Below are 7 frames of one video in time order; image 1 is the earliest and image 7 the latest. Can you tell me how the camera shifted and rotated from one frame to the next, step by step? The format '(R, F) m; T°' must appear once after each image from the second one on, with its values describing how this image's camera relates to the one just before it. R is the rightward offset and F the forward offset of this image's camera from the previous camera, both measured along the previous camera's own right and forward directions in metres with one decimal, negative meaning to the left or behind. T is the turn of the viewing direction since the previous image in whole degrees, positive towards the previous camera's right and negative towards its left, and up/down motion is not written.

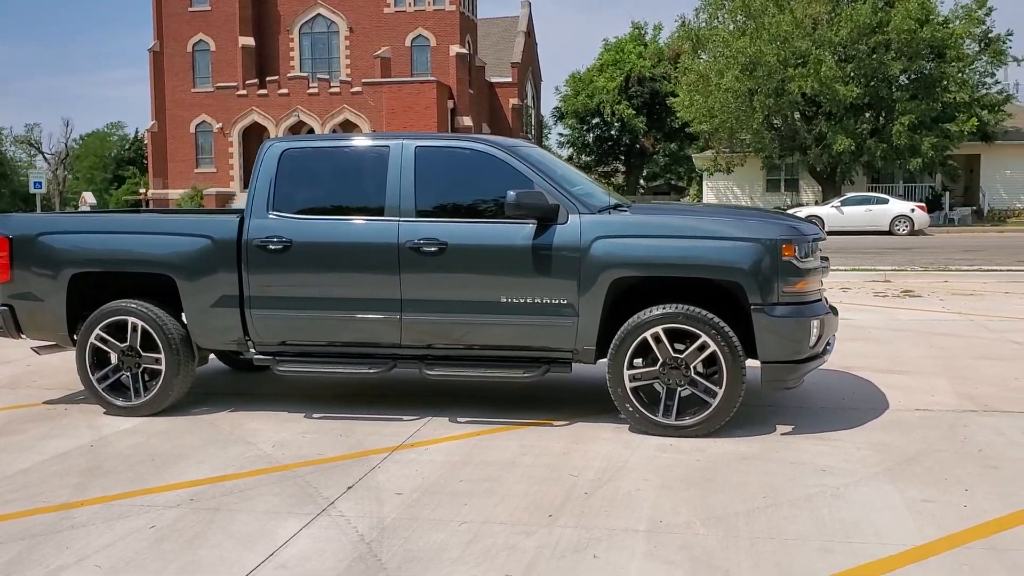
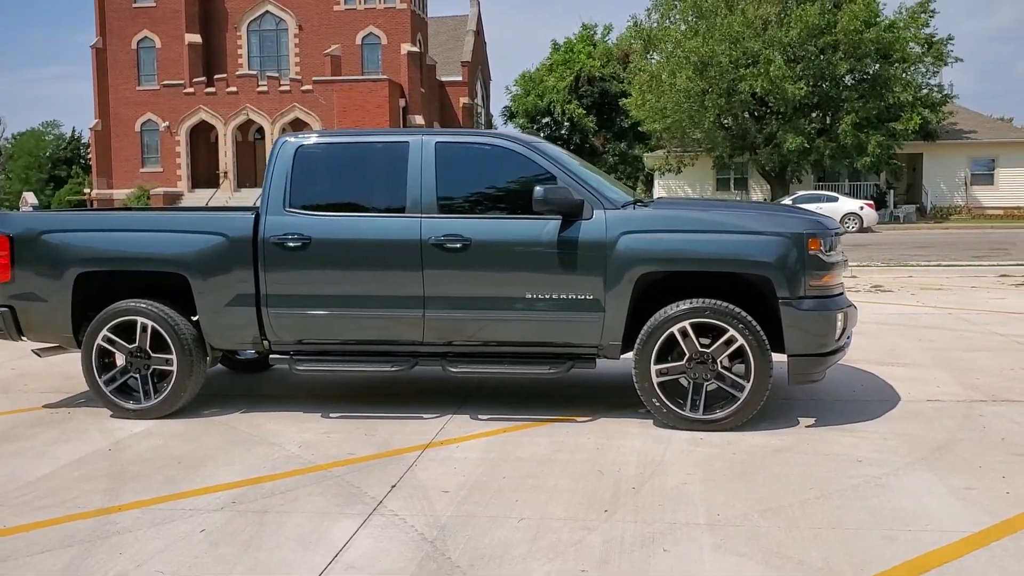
(-0.4, 0.0) m; +3°
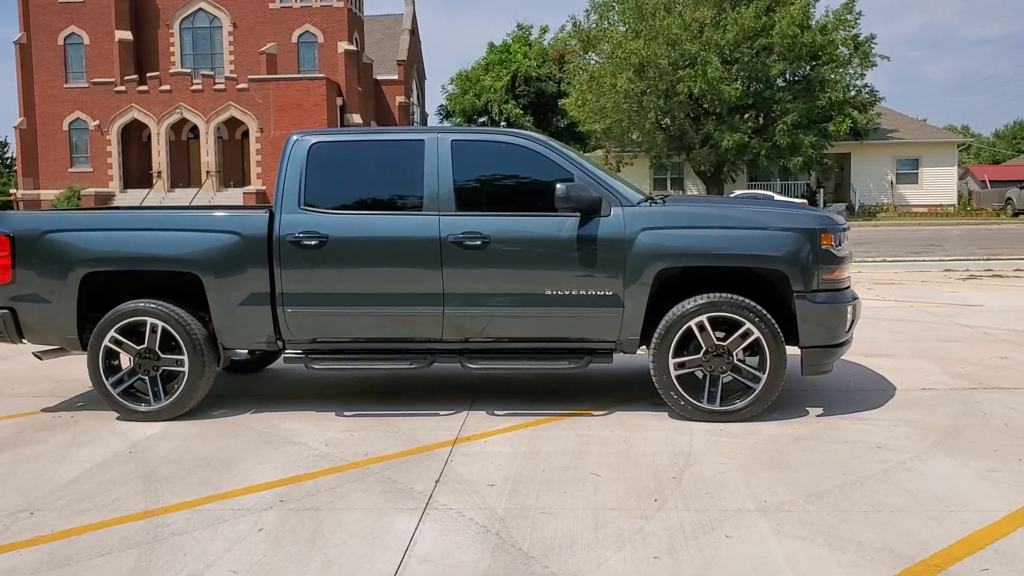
(-0.5, 0.0) m; +4°
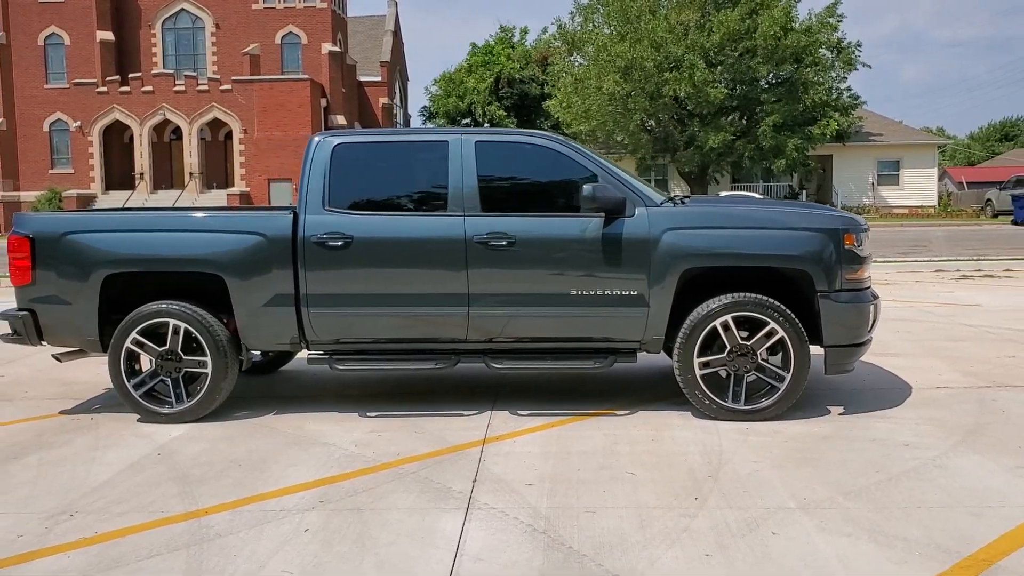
(-0.3, 0.0) m; +1°
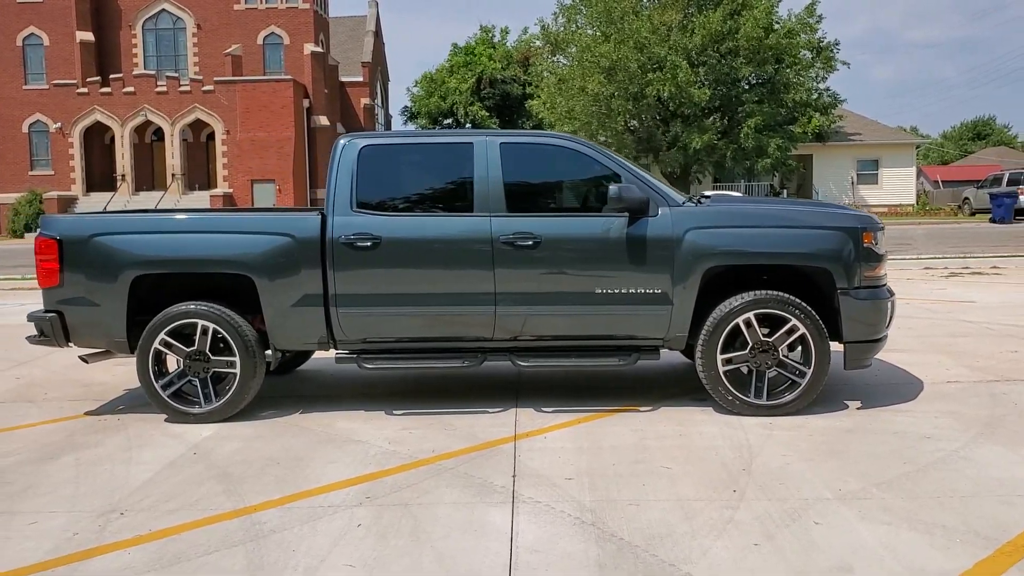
(-0.3, -0.1) m; +1°
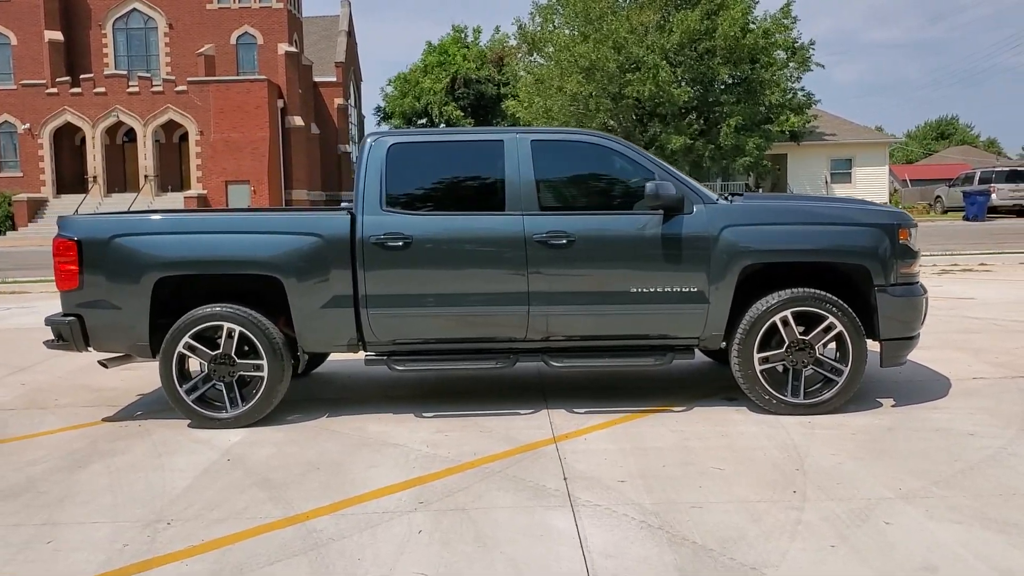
(-0.4, +0.1) m; +2°
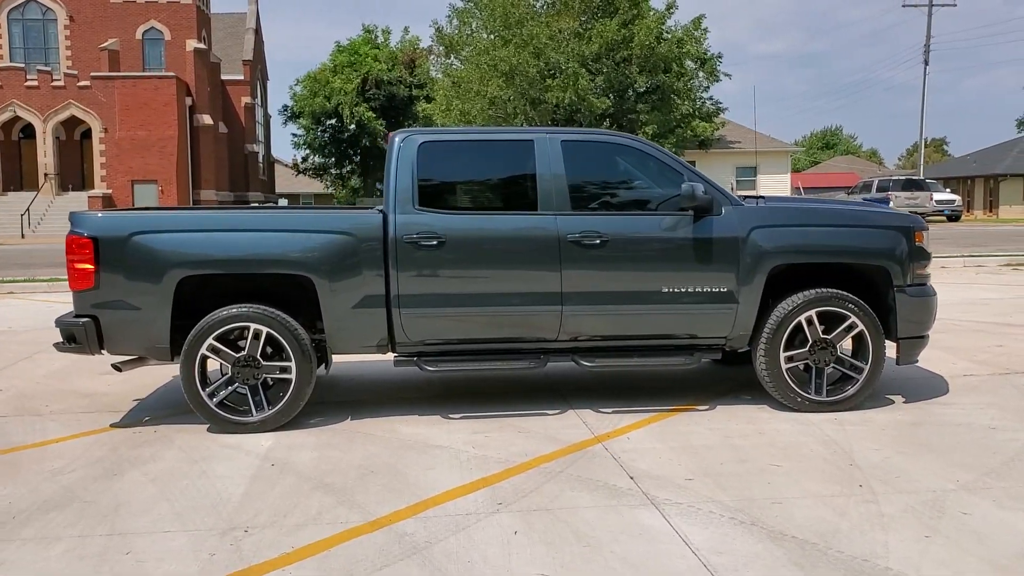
(-0.7, +0.1) m; +6°
